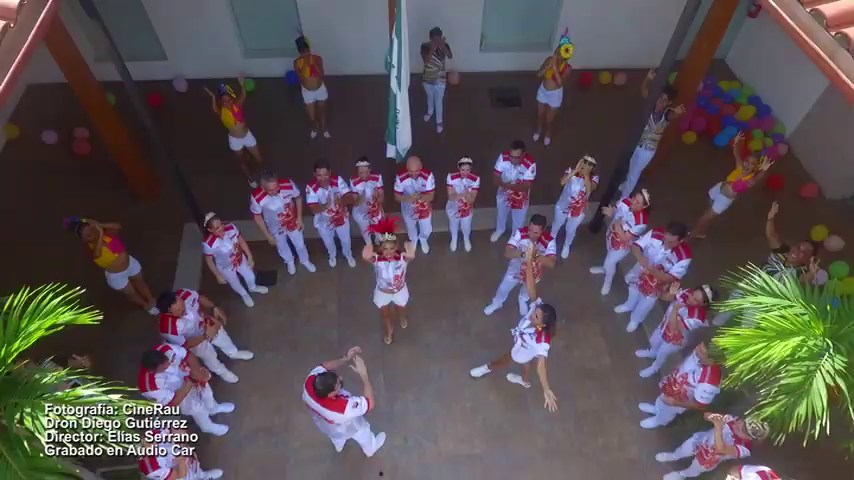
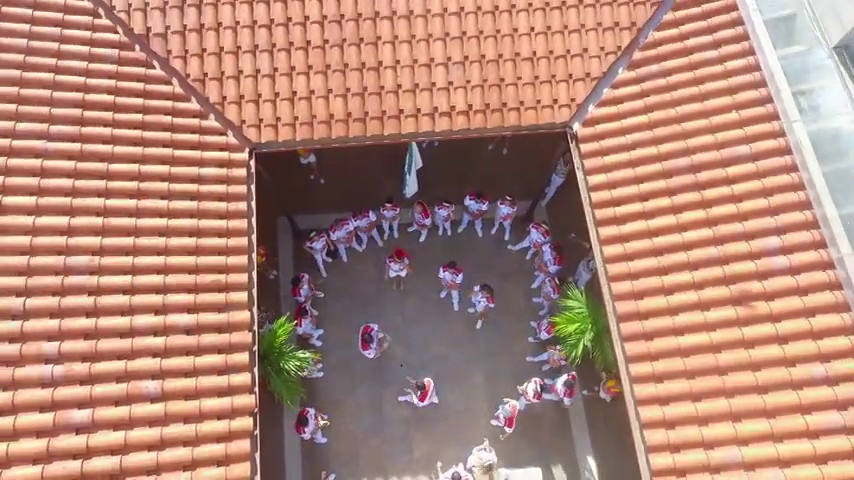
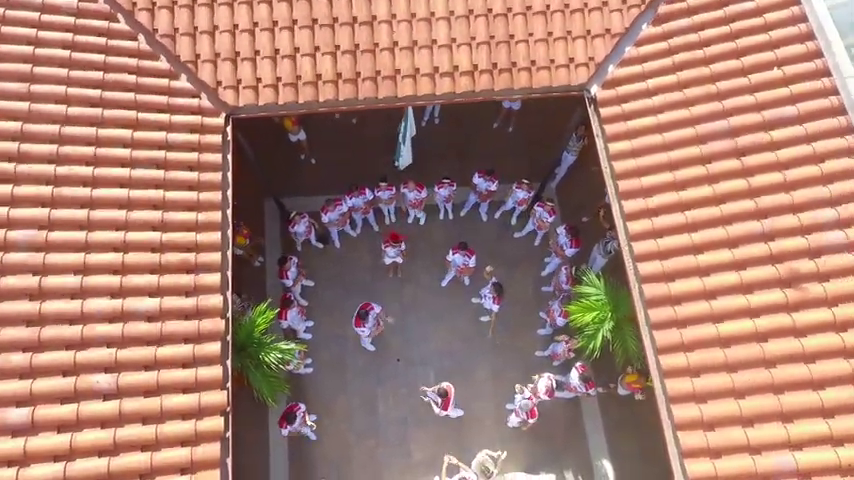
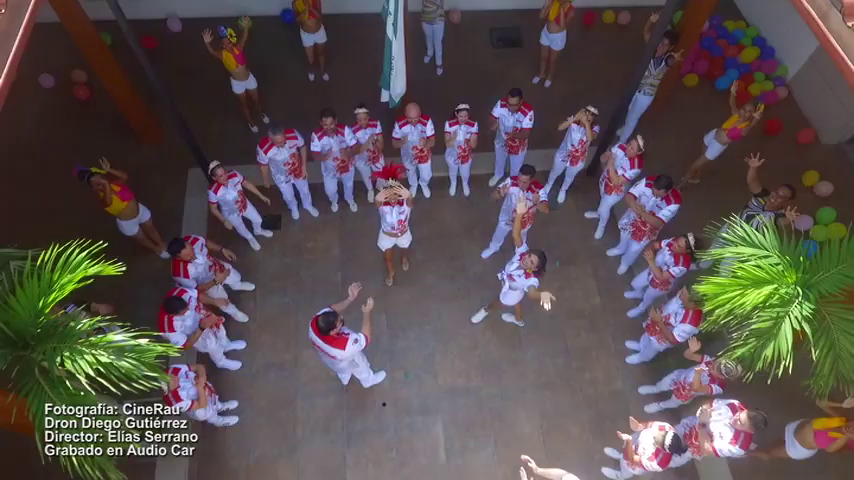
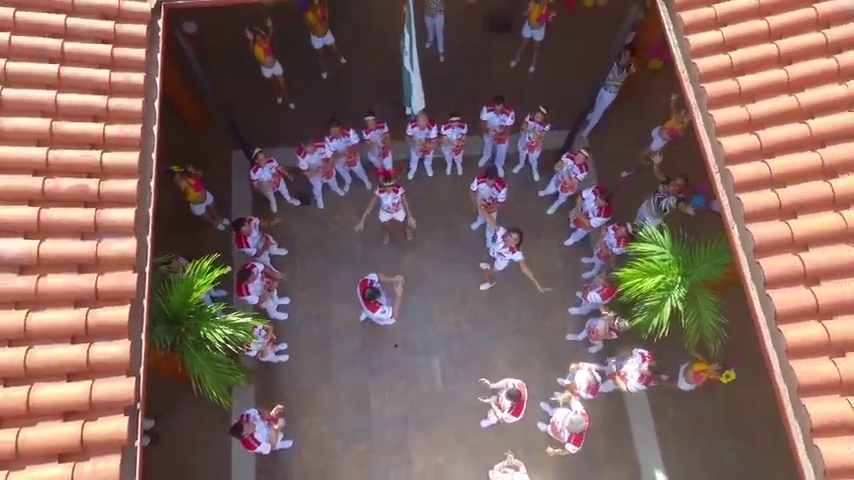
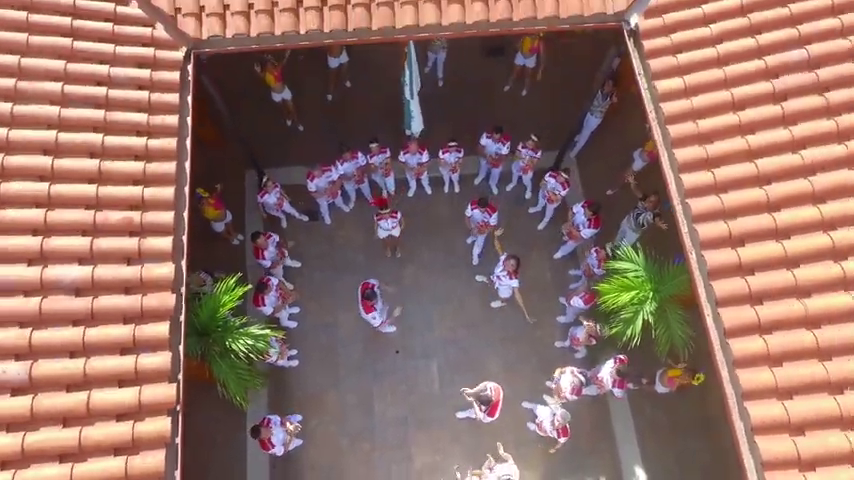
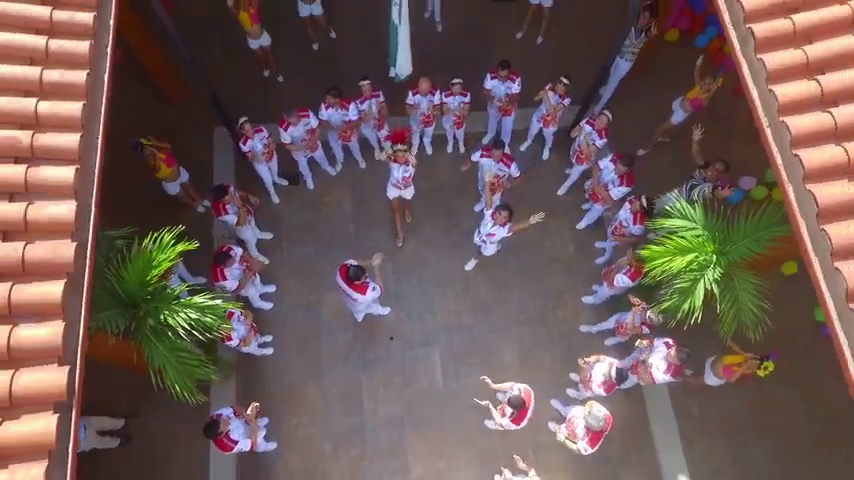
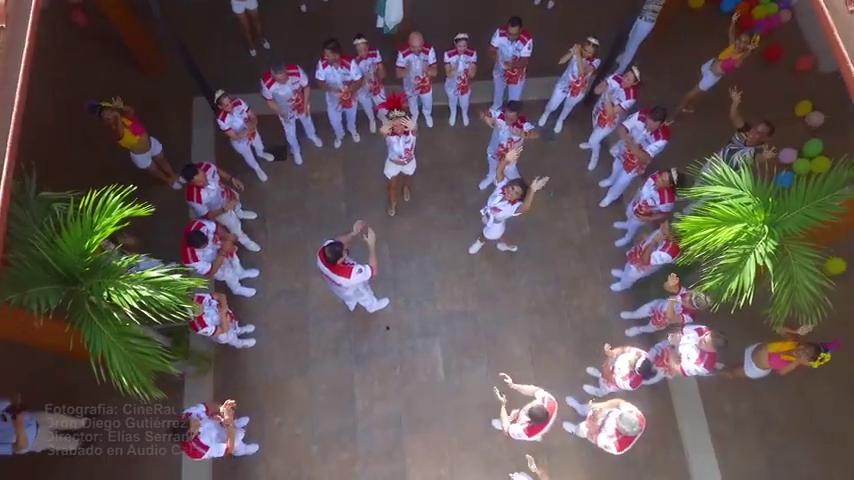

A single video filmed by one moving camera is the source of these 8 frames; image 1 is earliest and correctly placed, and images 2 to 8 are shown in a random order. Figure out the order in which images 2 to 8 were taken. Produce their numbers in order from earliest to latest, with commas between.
4, 8, 7, 5, 6, 3, 2
